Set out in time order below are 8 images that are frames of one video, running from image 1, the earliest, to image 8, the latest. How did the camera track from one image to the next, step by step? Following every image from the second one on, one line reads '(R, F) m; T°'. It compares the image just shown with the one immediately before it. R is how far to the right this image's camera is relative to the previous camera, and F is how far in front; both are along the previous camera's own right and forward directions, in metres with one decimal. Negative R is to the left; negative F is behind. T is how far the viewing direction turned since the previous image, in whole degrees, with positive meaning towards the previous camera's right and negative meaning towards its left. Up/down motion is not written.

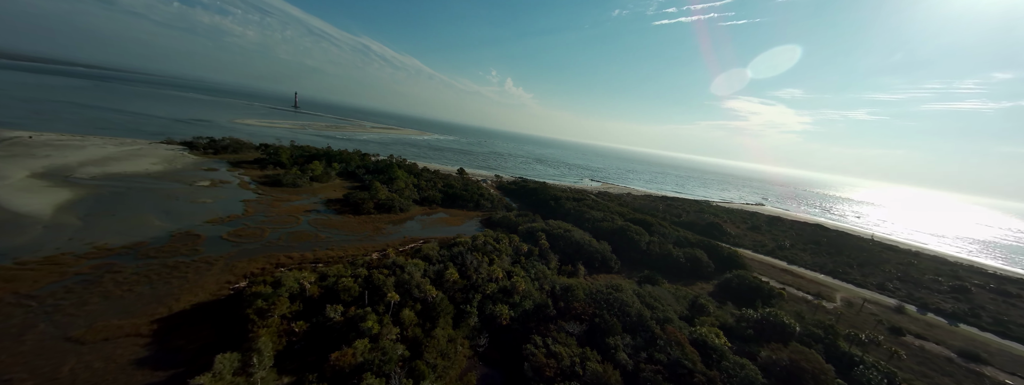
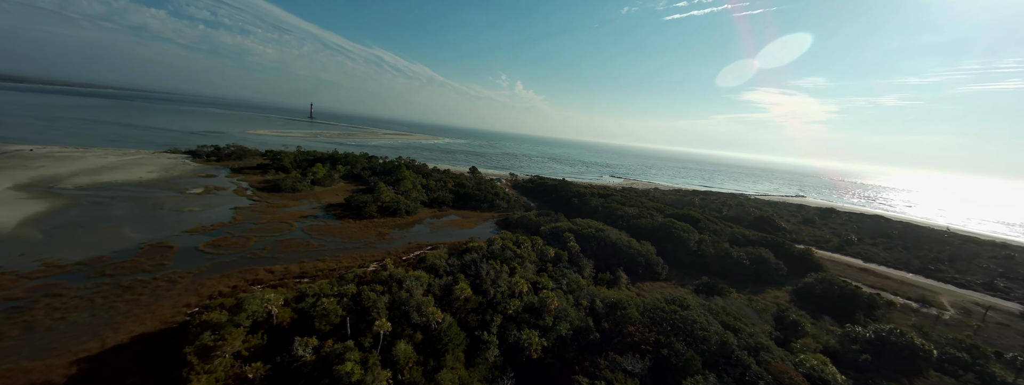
(-0.5, +4.1) m; -3°
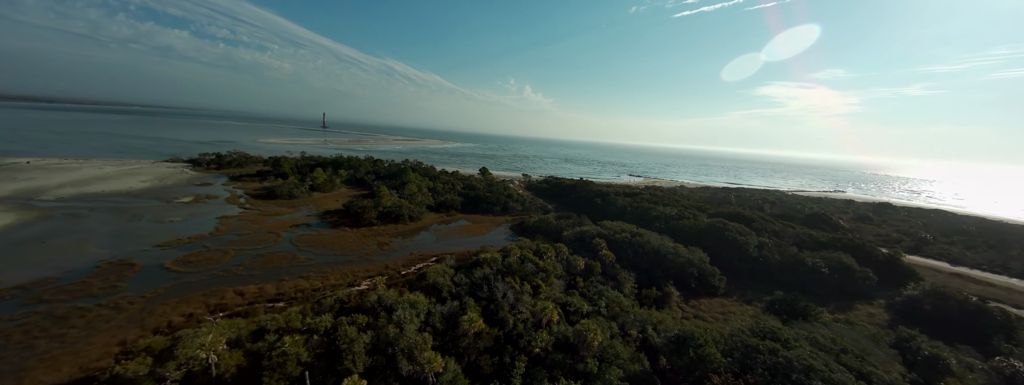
(-0.4, +3.5) m; -2°
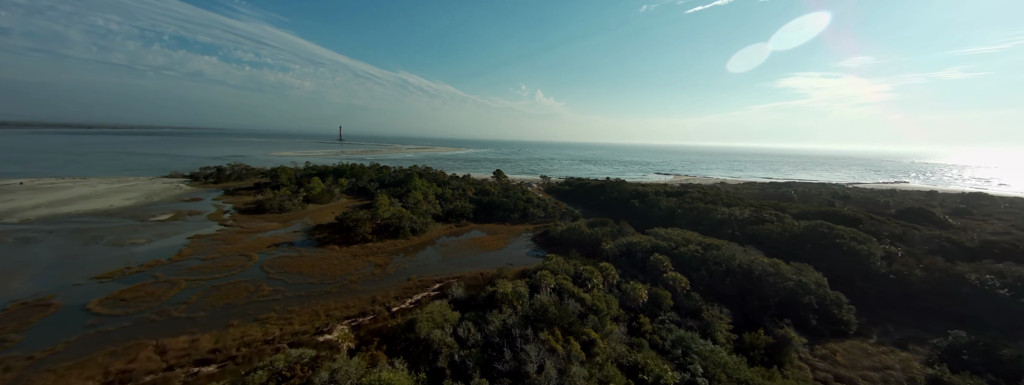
(-0.4, +4.7) m; -3°
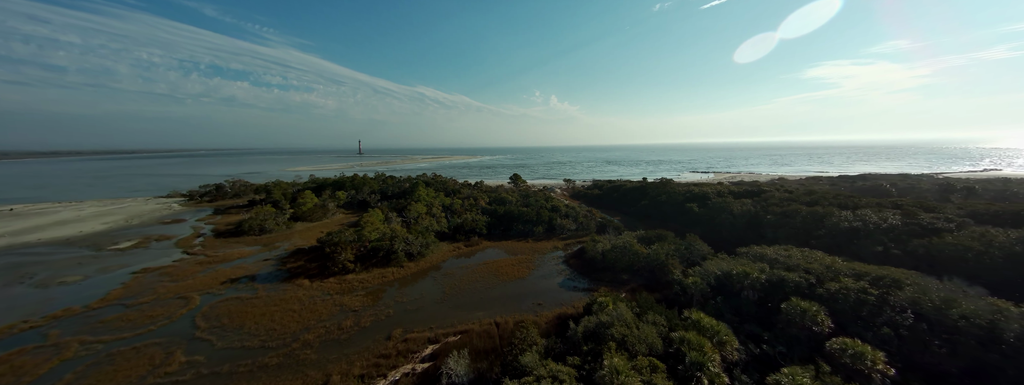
(-0.3, +5.2) m; -3°
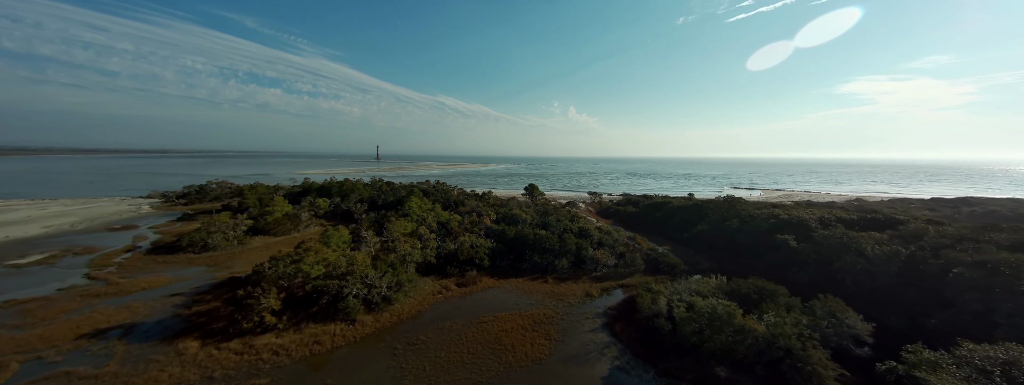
(0.0, +5.7) m; -3°
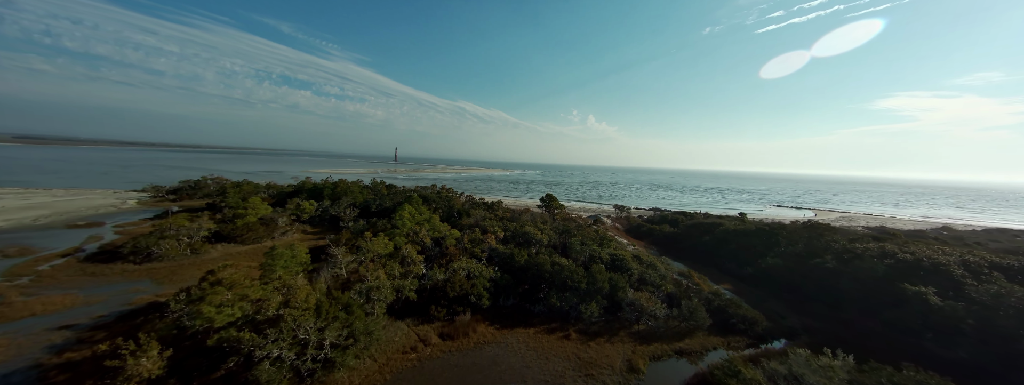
(+0.1, +3.9) m; -3°
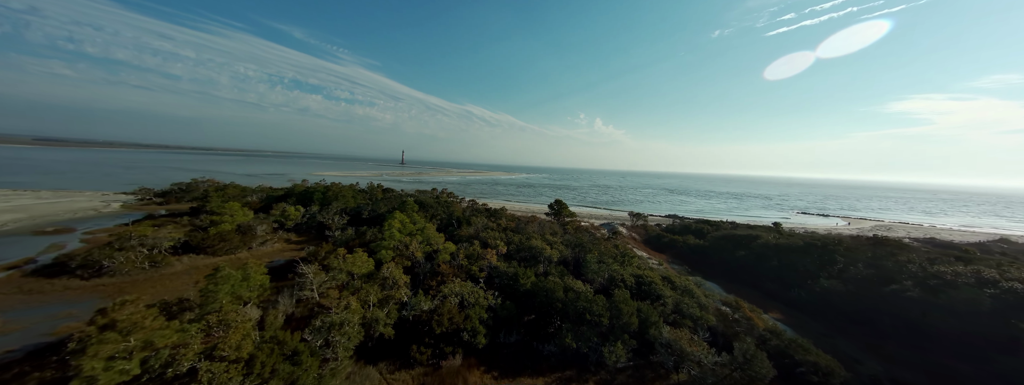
(+0.1, +2.2) m; -1°
